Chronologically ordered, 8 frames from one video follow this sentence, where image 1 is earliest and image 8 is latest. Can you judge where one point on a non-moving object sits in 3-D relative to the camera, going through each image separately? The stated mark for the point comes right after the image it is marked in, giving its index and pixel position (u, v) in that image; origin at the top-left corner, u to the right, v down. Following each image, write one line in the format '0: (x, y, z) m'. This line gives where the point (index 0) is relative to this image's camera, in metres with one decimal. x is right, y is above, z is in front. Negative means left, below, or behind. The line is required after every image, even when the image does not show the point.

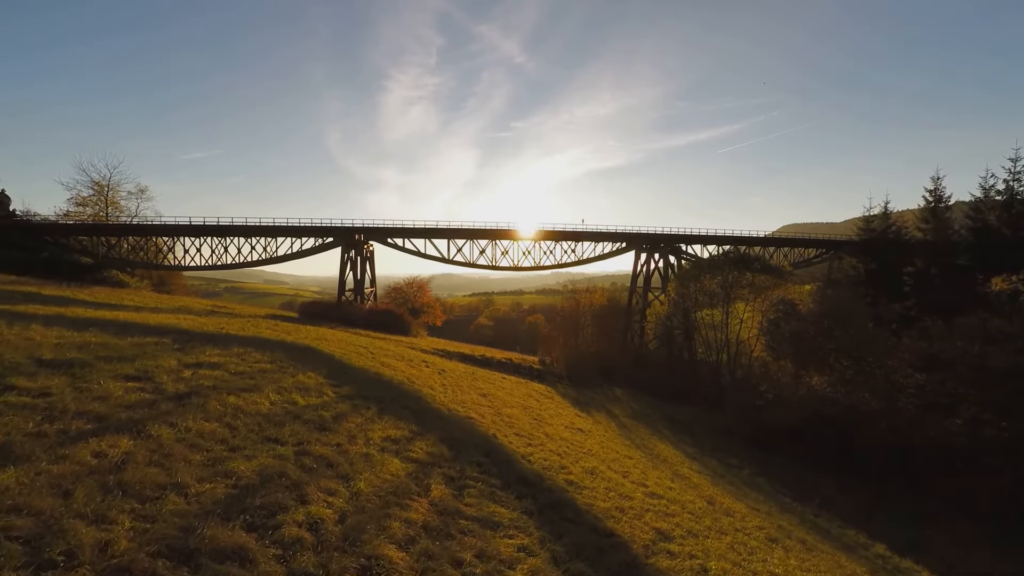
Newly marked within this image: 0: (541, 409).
0: (+1.2, -4.8, +16.6) m
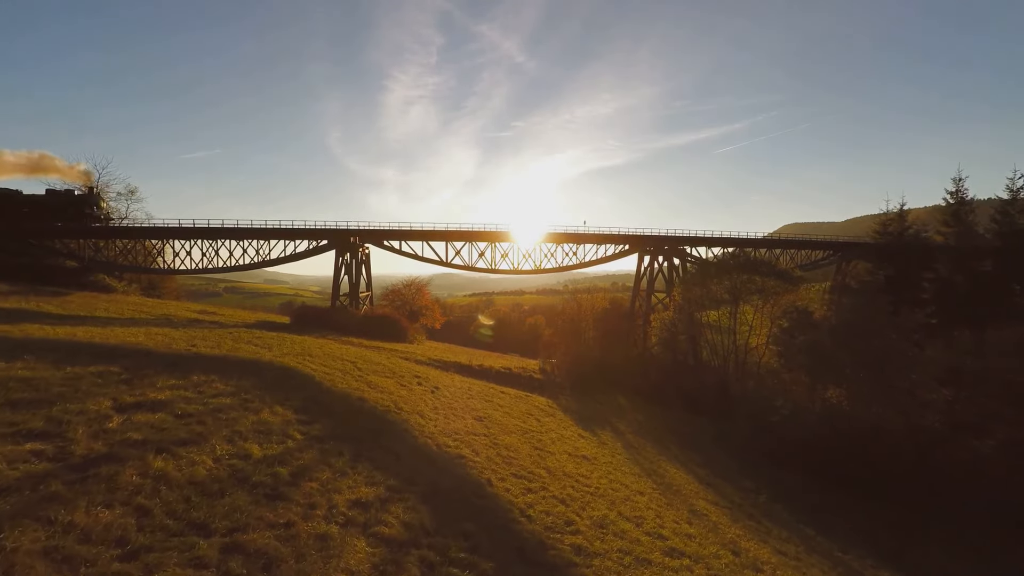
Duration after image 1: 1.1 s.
0: (+1.1, -5.3, +15.3) m
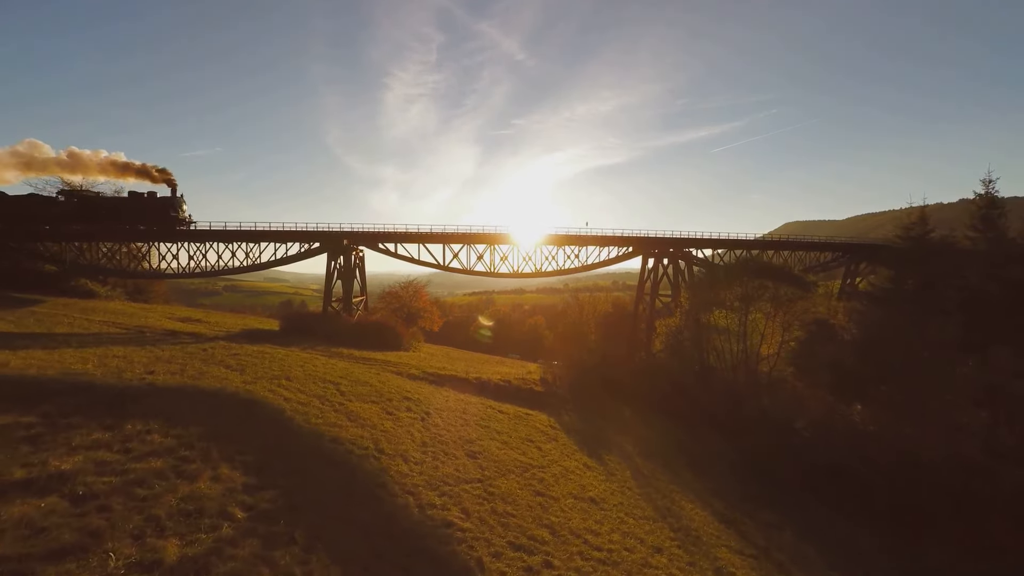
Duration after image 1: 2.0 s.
0: (+1.1, -5.8, +13.7) m
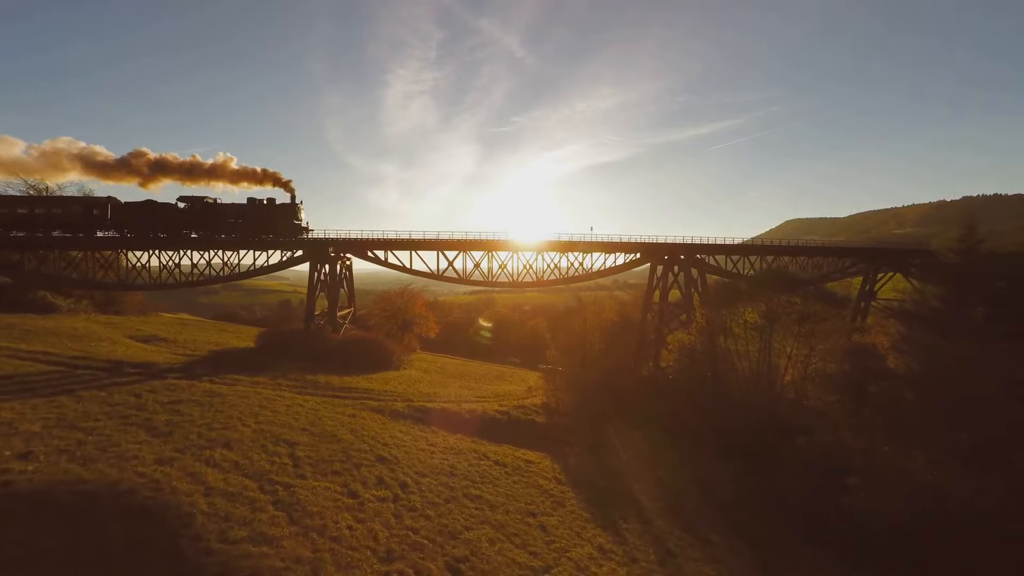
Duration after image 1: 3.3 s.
0: (+1.0, -7.1, +10.5) m
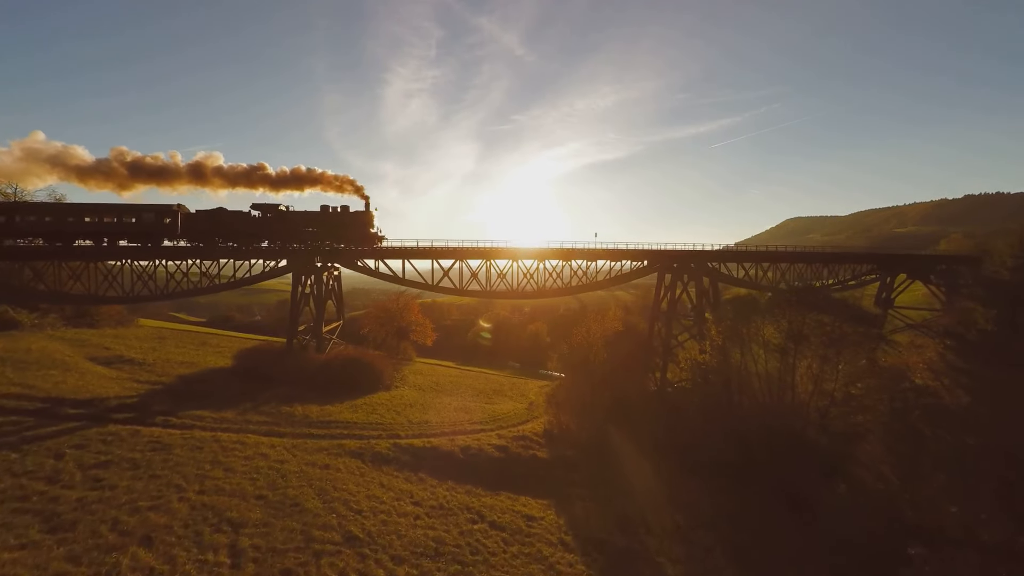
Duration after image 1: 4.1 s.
0: (+0.9, -8.2, +7.9) m
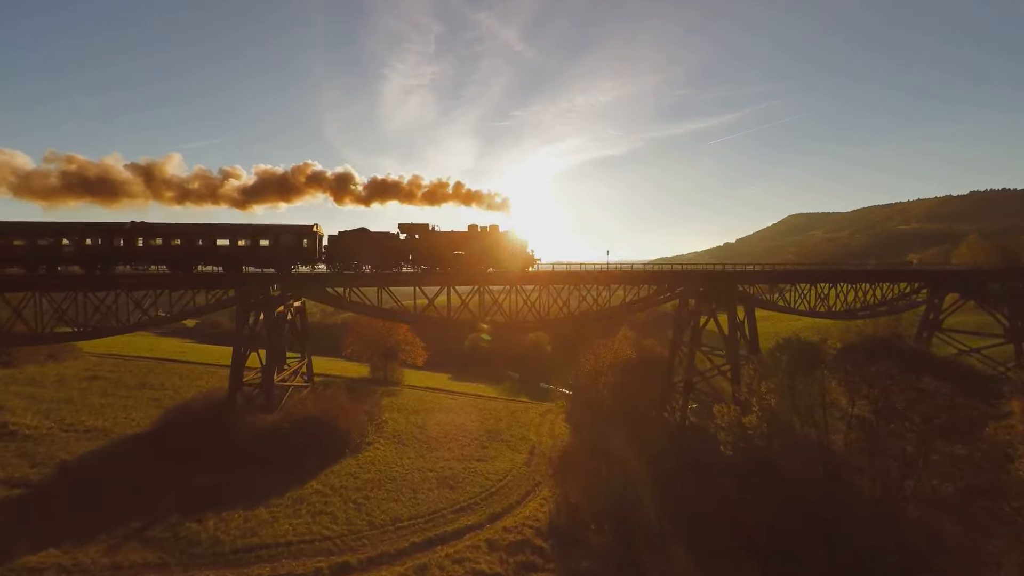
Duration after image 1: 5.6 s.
0: (+0.8, -11.0, +1.5) m
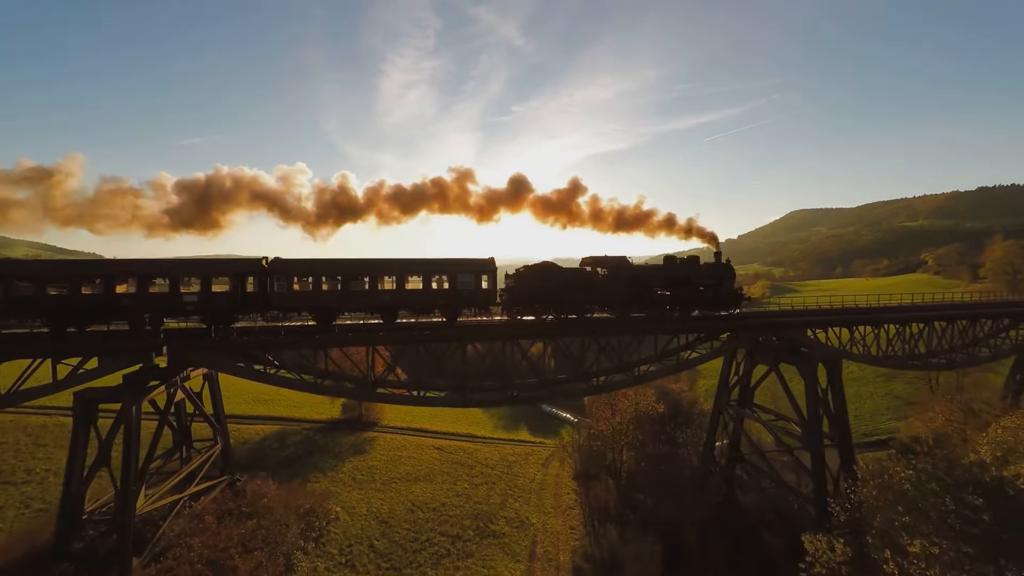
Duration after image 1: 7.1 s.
0: (+0.3, -14.6, -7.9) m
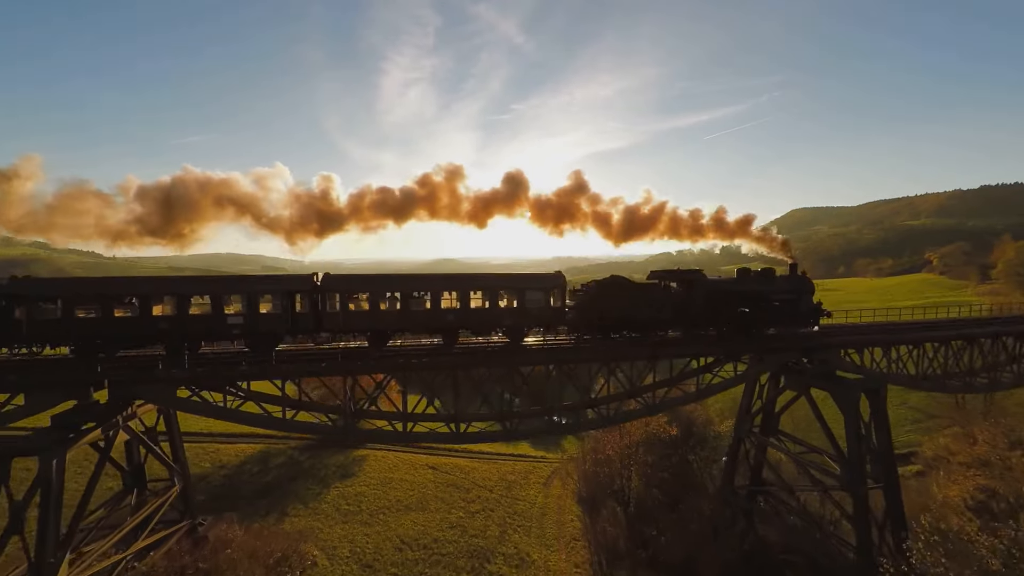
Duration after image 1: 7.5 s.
0: (+0.3, -15.7, -10.9) m
